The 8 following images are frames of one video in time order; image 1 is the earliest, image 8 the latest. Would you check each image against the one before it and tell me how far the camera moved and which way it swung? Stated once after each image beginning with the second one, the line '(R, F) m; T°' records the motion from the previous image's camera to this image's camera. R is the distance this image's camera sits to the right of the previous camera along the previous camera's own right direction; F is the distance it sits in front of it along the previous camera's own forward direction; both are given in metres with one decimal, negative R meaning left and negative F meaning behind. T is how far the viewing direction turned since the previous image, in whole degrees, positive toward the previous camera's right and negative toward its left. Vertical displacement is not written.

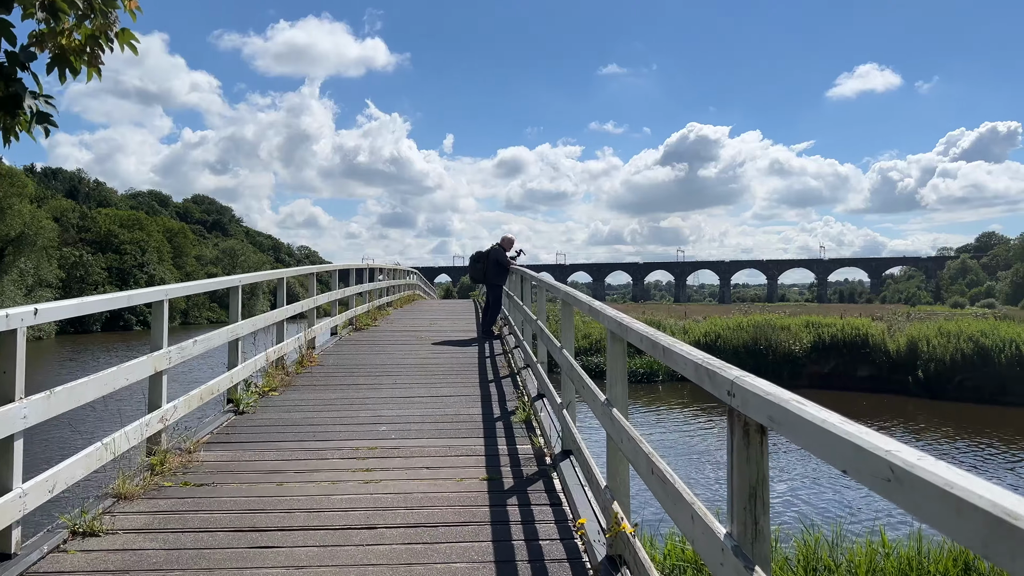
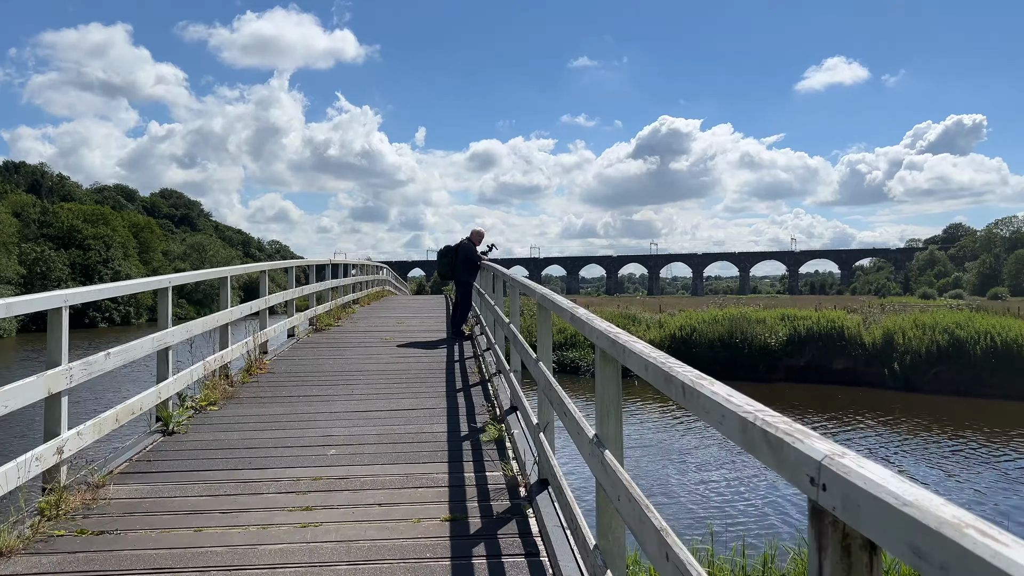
(0.0, +0.6) m; +2°
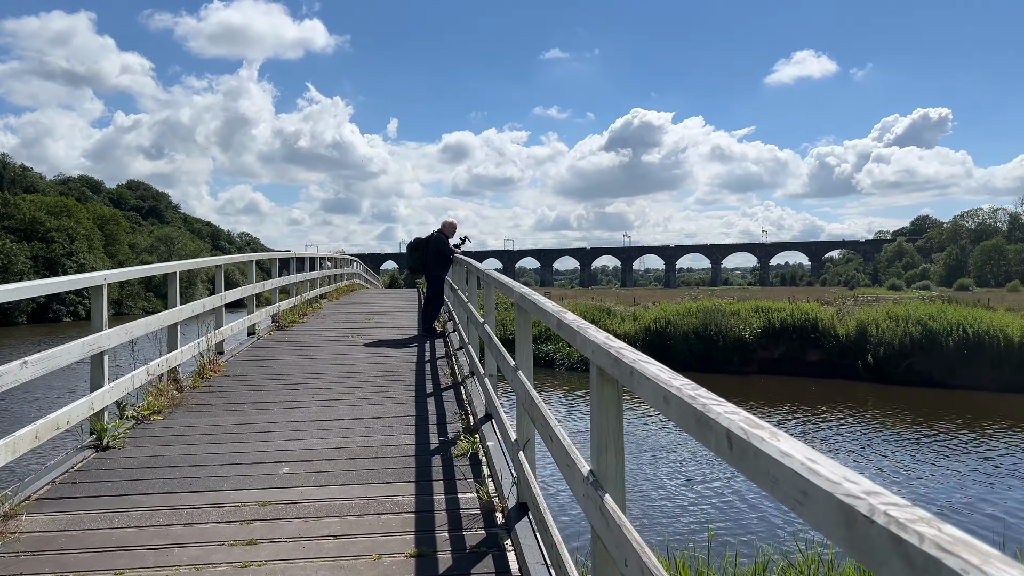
(0.0, +0.4) m; +2°
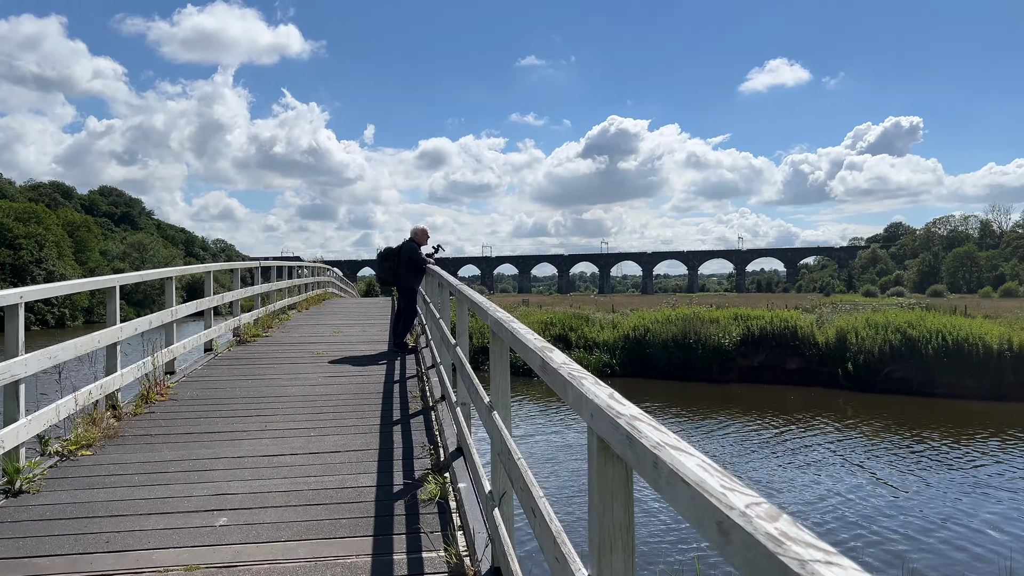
(0.0, +0.5) m; +2°
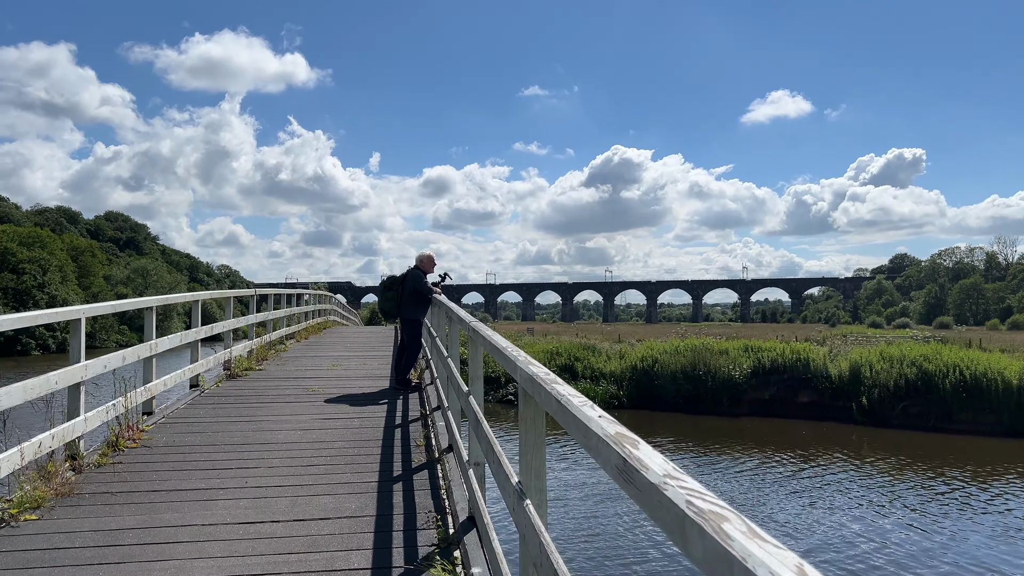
(-0.1, +0.6) m; 0°
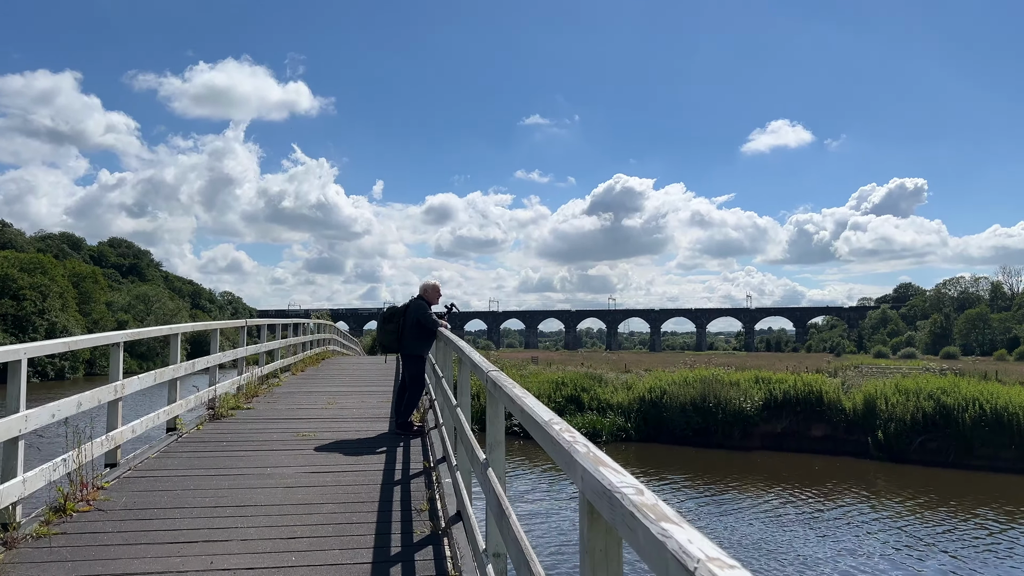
(-0.1, +0.7) m; 0°
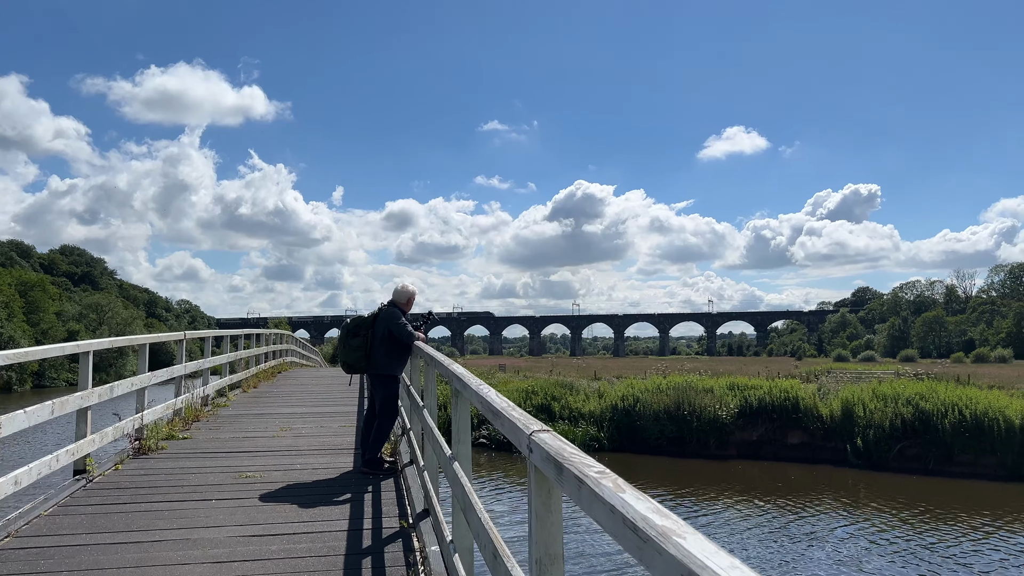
(-0.2, +1.1) m; +3°
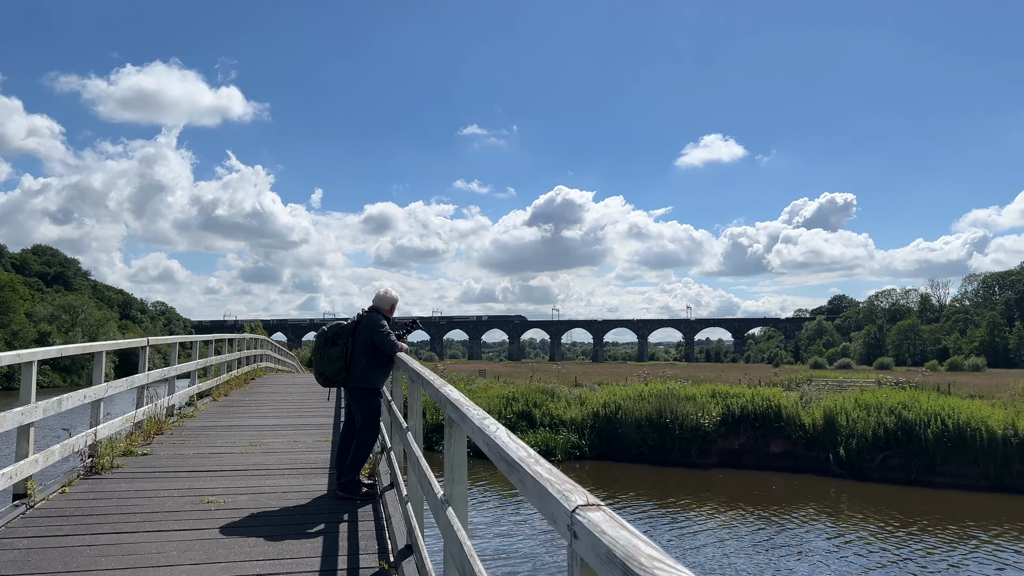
(-0.1, +0.4) m; +1°
